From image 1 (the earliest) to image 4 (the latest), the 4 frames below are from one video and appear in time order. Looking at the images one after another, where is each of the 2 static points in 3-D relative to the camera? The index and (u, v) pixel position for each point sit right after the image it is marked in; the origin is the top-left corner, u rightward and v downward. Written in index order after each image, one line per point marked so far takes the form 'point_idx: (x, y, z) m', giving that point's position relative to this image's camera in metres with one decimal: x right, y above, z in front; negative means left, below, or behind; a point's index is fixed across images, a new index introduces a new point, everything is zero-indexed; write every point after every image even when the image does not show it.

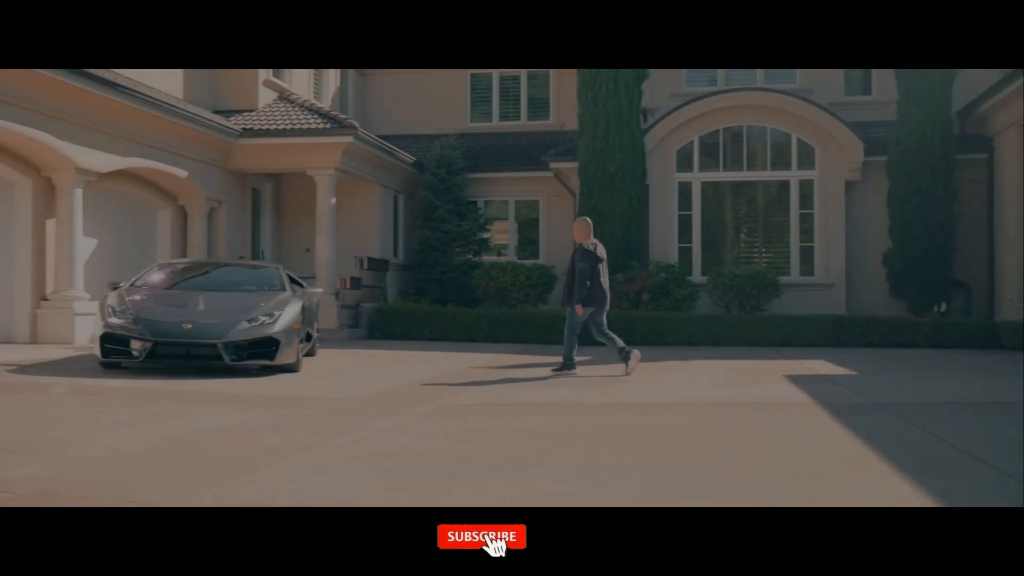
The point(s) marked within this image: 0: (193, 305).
0: (-3.0, -0.2, +9.0) m
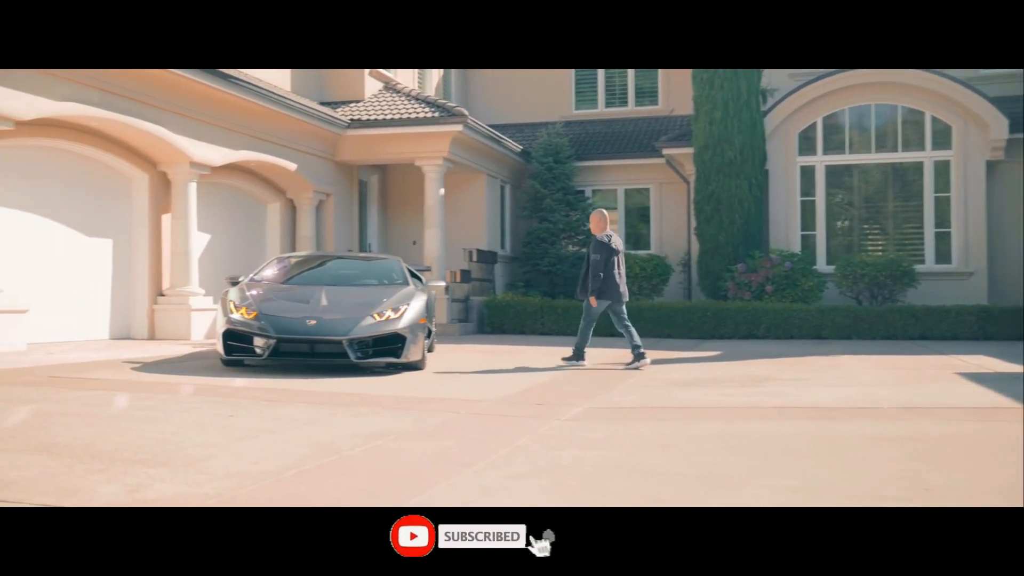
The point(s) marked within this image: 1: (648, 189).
0: (-1.8, -0.1, +8.6) m
1: (+2.9, +2.1, +20.1) m
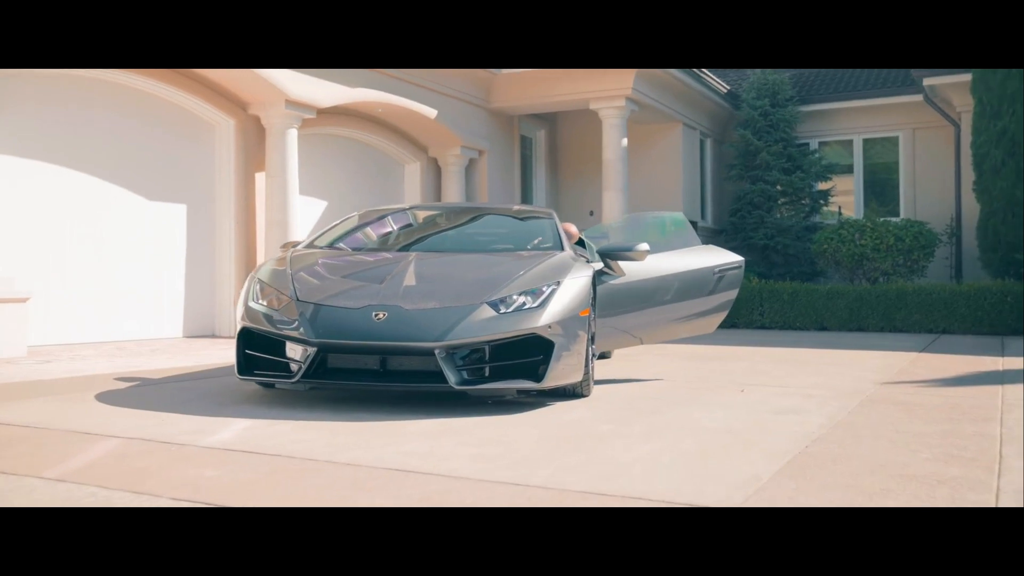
0: (-0.6, +0.1, +4.9) m
1: (+6.2, +2.4, +15.3) m
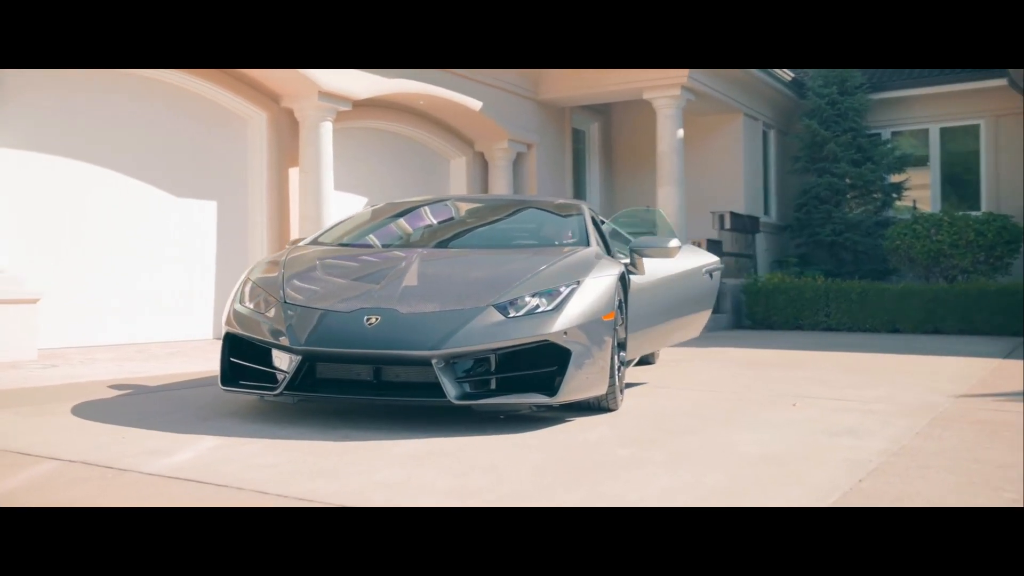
0: (-0.5, +0.1, +4.4) m
1: (+7.0, +2.5, +14.3) m
